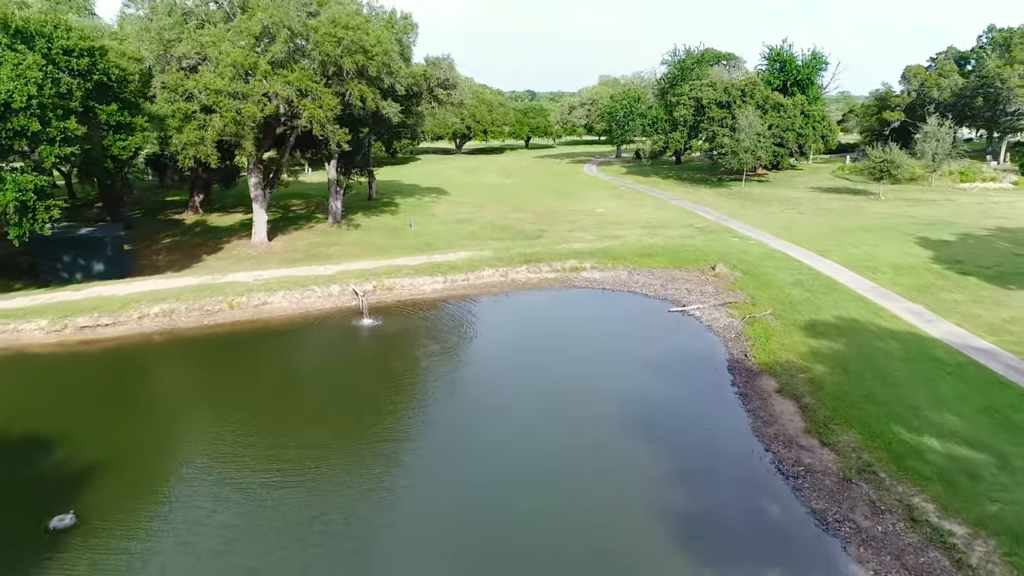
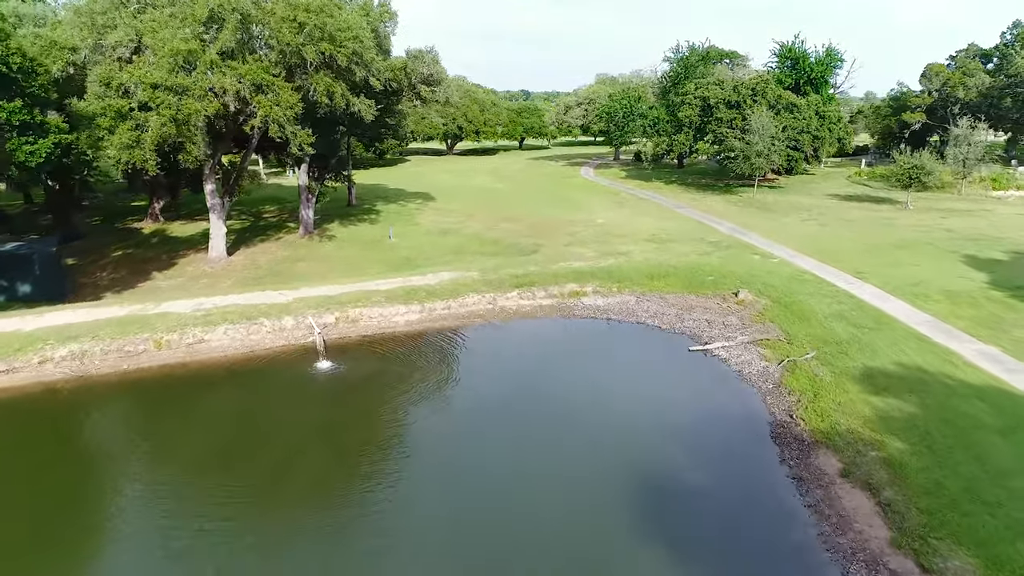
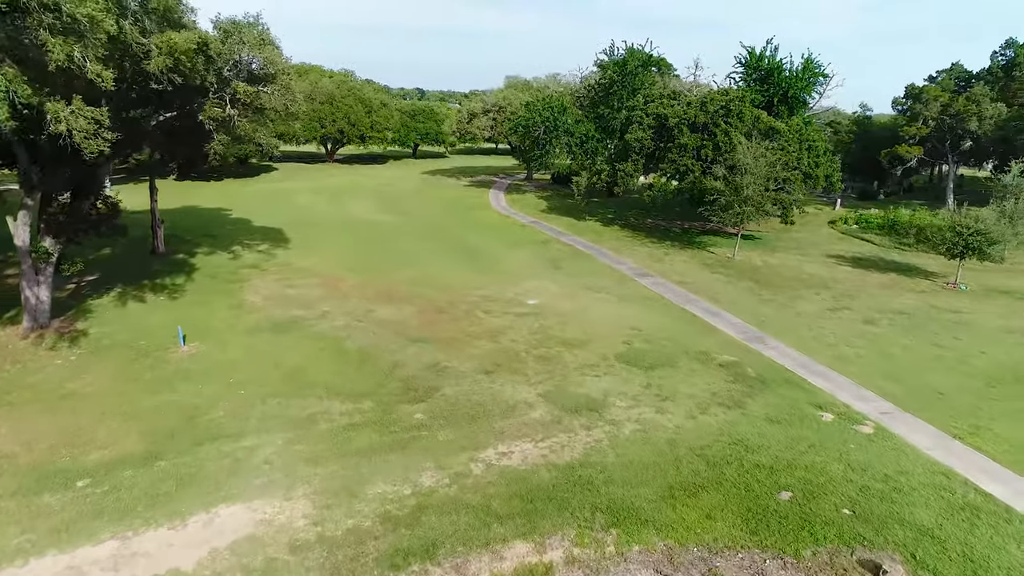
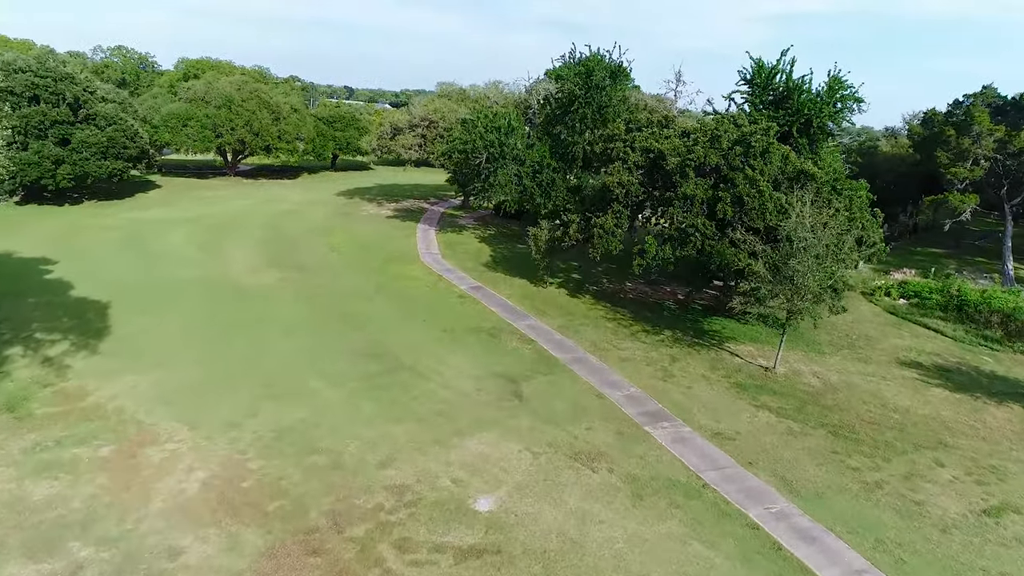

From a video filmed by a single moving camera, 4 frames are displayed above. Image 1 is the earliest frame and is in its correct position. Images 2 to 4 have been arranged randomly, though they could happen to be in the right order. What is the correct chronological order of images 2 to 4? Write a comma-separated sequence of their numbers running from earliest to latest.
2, 3, 4
